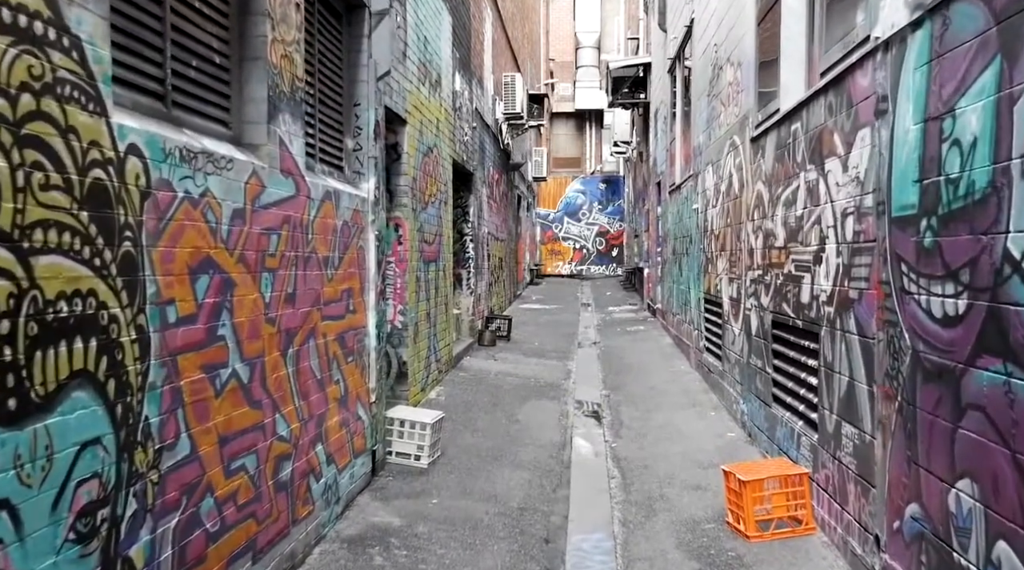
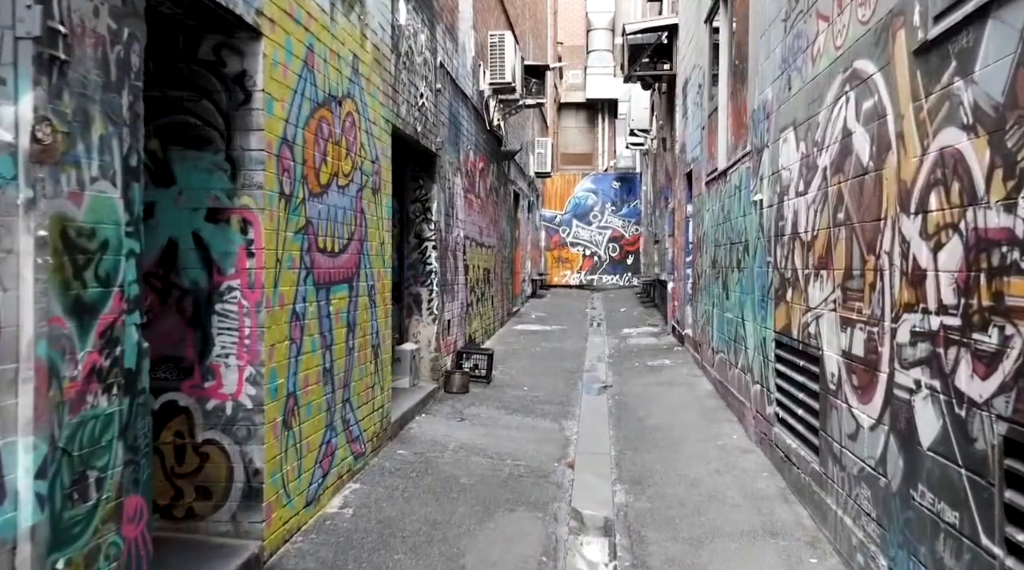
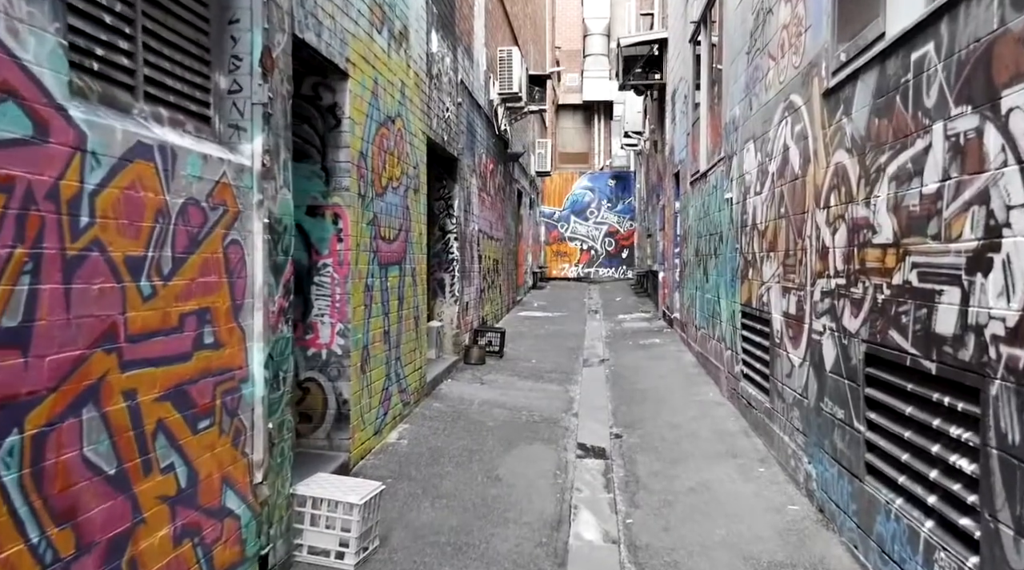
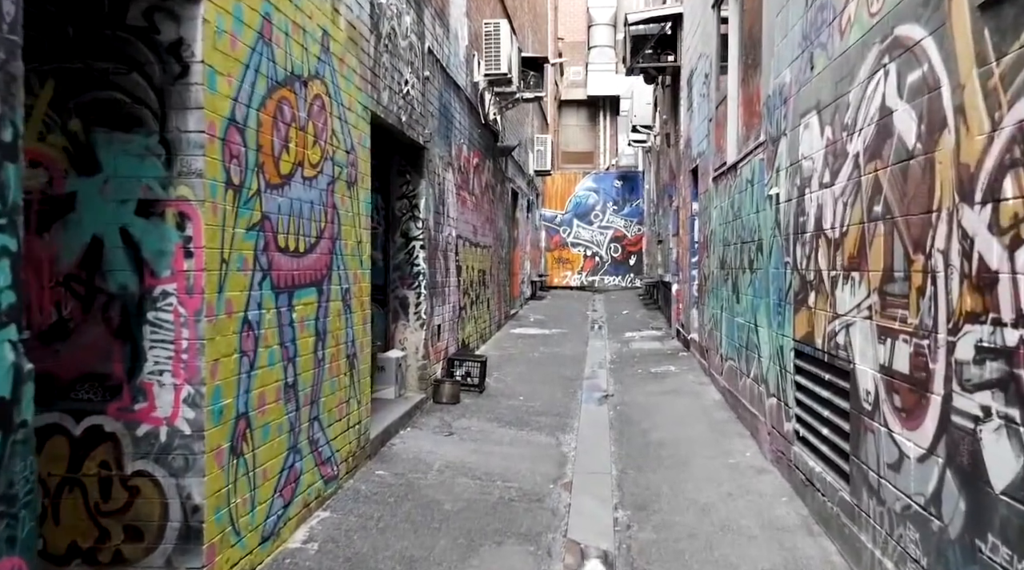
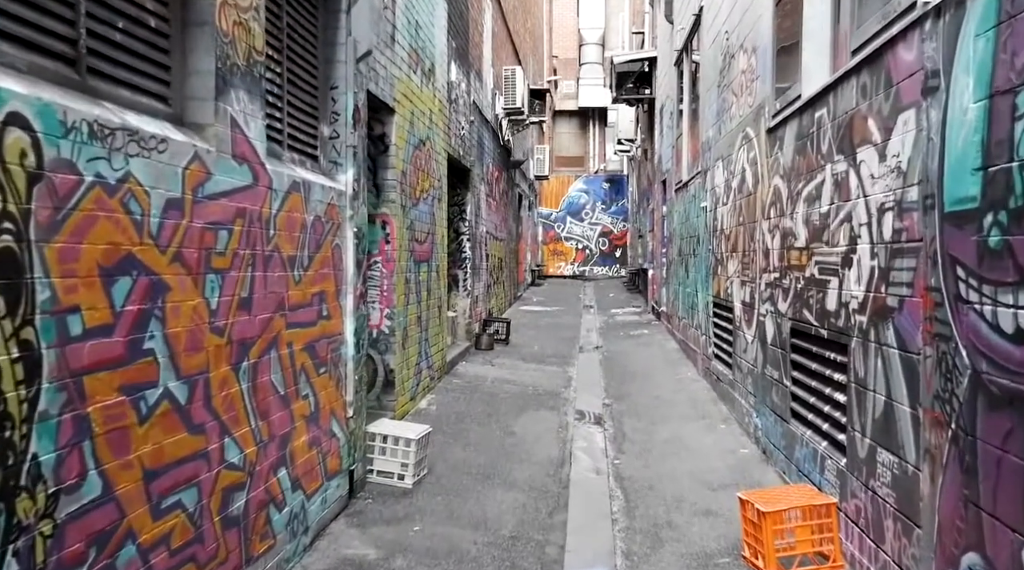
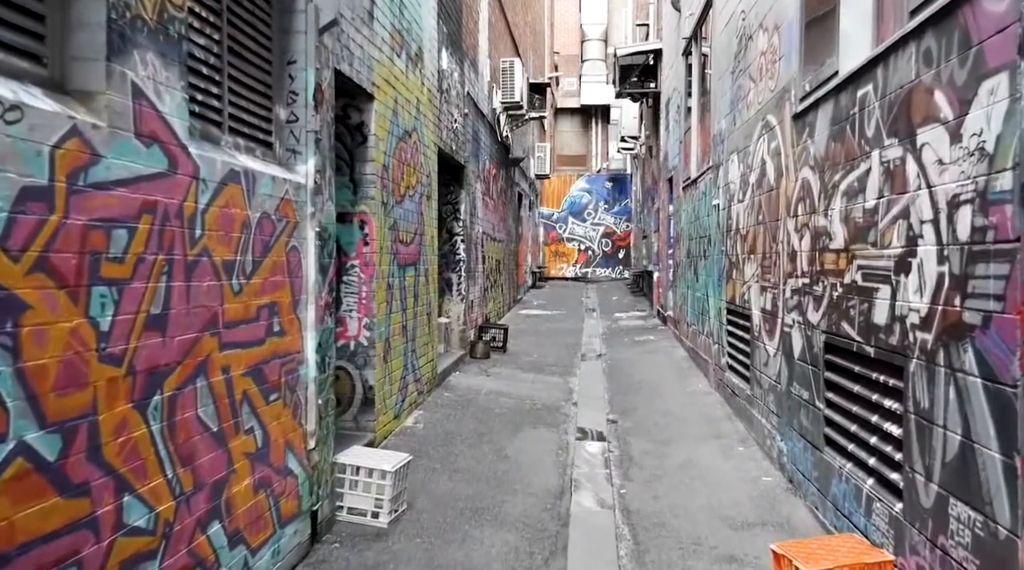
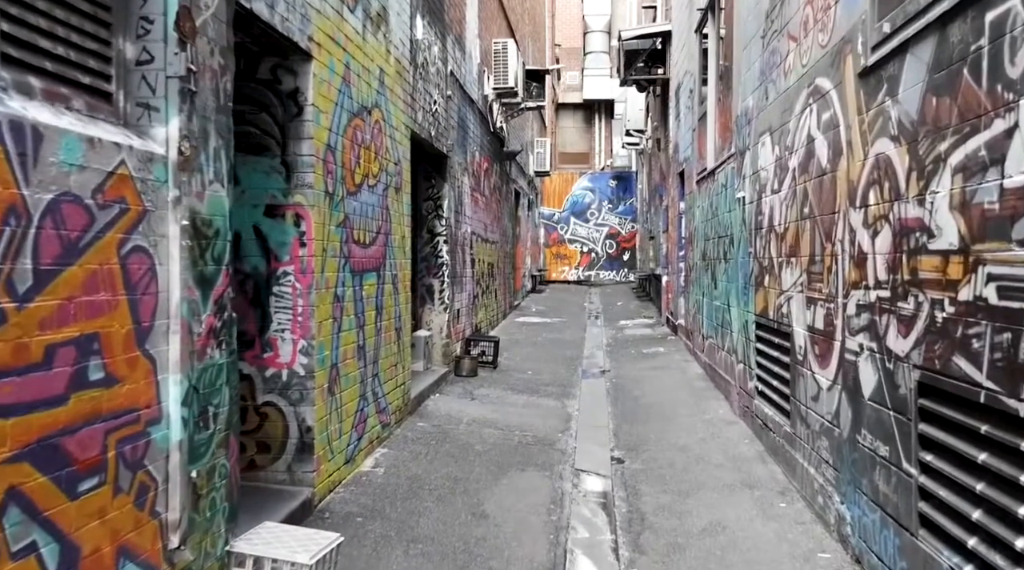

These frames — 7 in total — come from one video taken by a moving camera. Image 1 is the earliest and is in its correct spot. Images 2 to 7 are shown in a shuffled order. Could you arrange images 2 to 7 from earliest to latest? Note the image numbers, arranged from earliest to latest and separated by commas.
5, 6, 3, 7, 2, 4
